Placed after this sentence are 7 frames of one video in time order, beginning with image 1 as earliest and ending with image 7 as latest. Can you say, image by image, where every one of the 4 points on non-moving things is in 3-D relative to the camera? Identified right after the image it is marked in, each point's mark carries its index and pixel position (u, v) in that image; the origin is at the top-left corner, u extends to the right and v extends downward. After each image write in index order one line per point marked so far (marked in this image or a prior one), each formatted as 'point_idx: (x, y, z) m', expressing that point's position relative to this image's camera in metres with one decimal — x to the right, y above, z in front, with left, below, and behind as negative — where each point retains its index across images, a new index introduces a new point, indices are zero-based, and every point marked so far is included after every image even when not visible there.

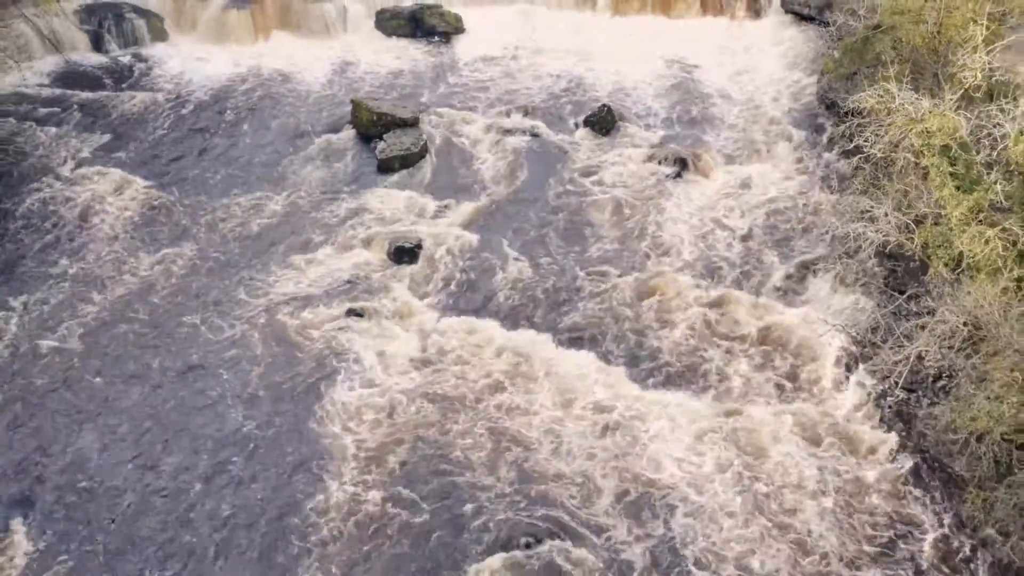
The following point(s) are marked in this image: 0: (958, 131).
0: (+6.9, +2.5, +13.2) m
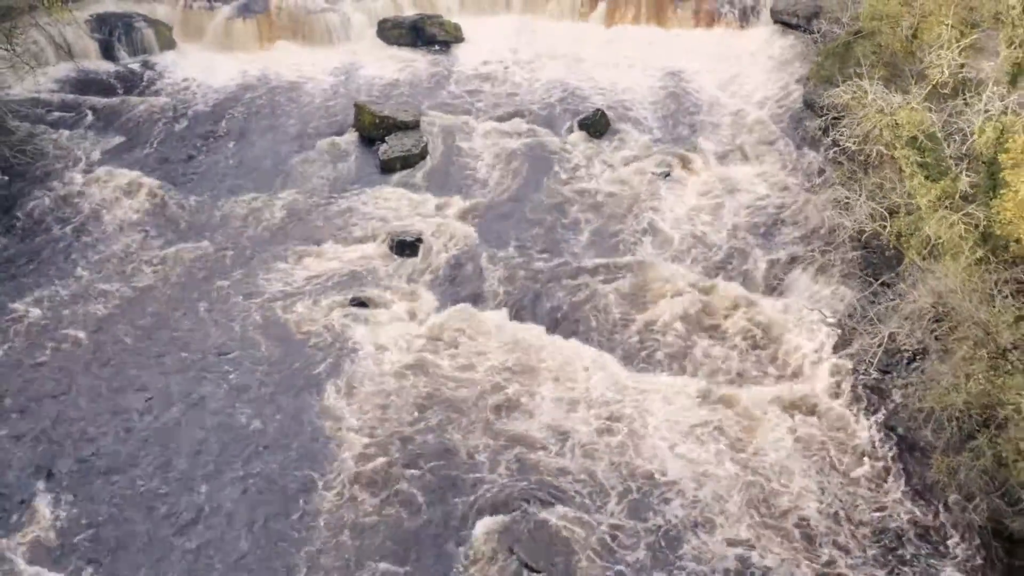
0: (+6.8, +2.7, +14.0) m
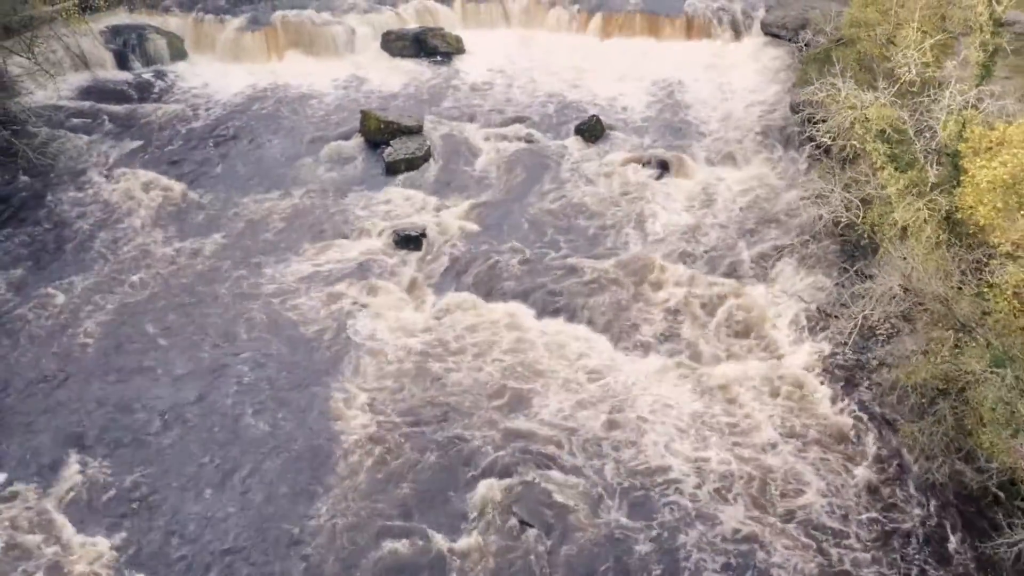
0: (+6.8, +3.0, +15.1) m
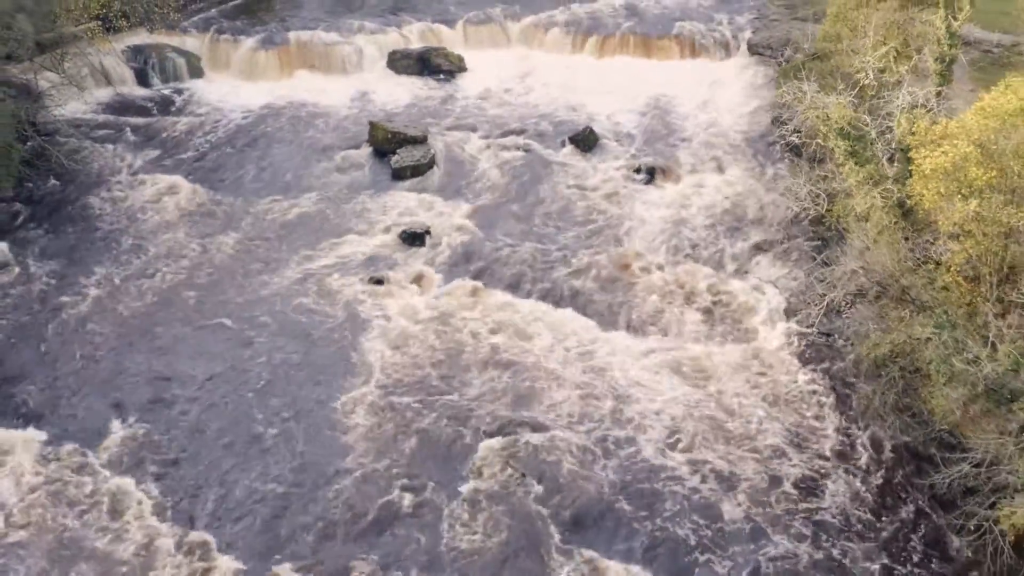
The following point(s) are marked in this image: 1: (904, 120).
0: (+6.8, +3.3, +16.7) m
1: (+7.2, +3.1, +15.6) m
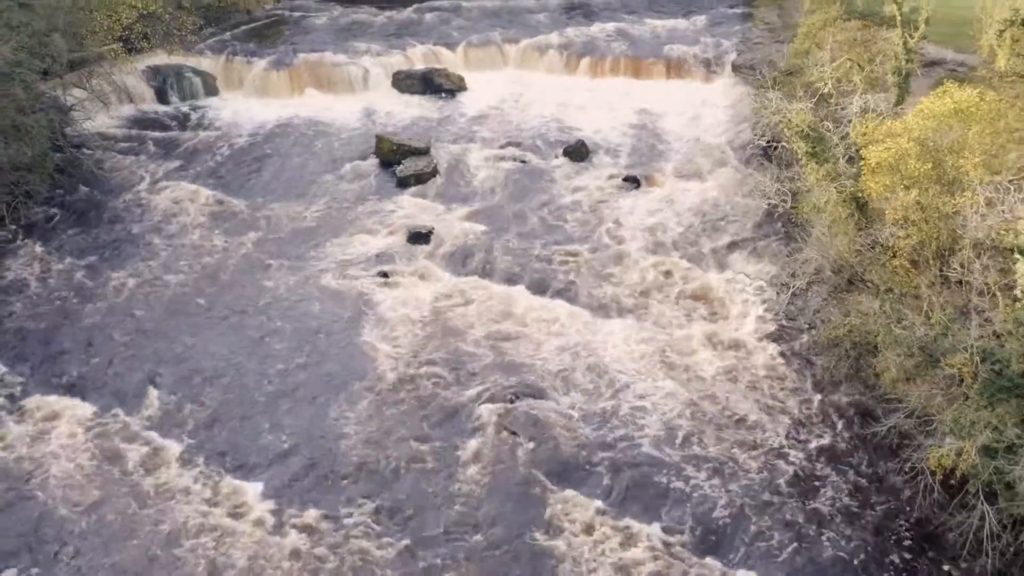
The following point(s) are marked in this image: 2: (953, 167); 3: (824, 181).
0: (+6.7, +3.6, +18.6) m
1: (+7.1, +3.4, +17.4) m
2: (+7.9, +2.2, +15.2) m
3: (+6.6, +2.2, +17.8) m
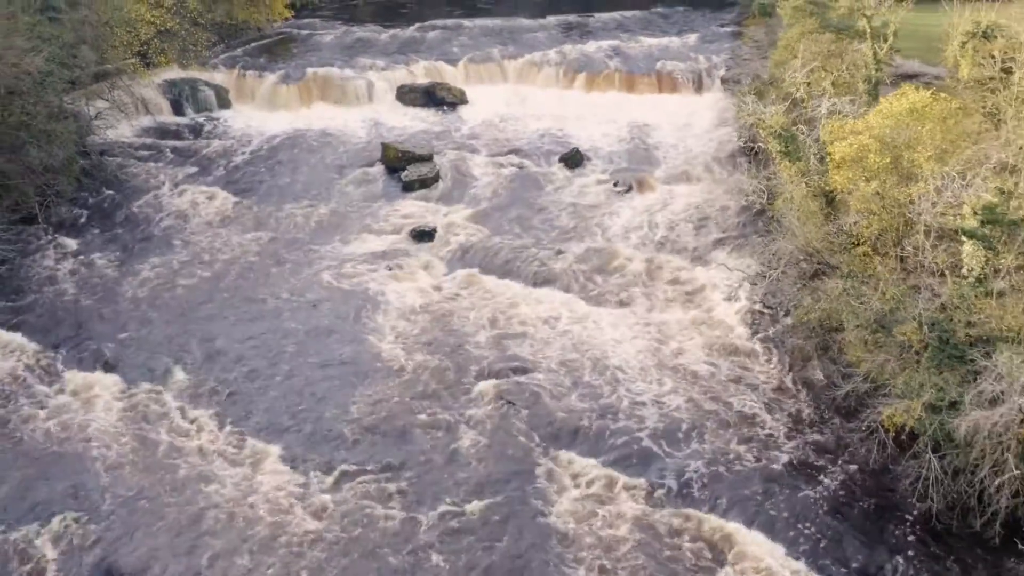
0: (+6.6, +3.8, +20.2) m
1: (+7.0, +3.7, +19.0) m
2: (+7.9, +2.5, +16.8) m
3: (+6.5, +2.5, +19.3) m
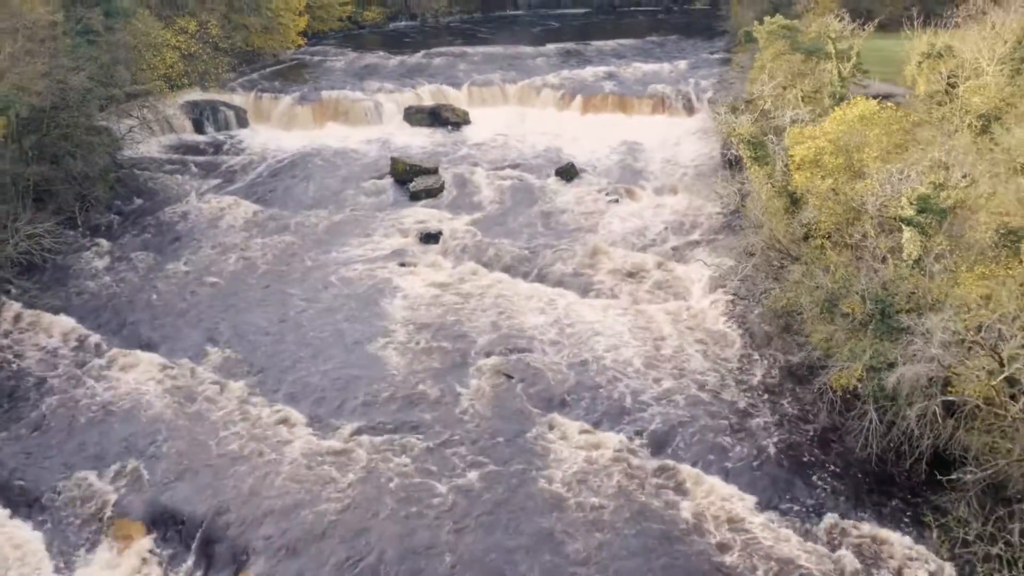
0: (+6.5, +4.1, +22.5) m
1: (+7.0, +4.0, +21.3) m
2: (+7.8, +2.8, +19.0) m
3: (+6.4, +2.7, +21.6) m
